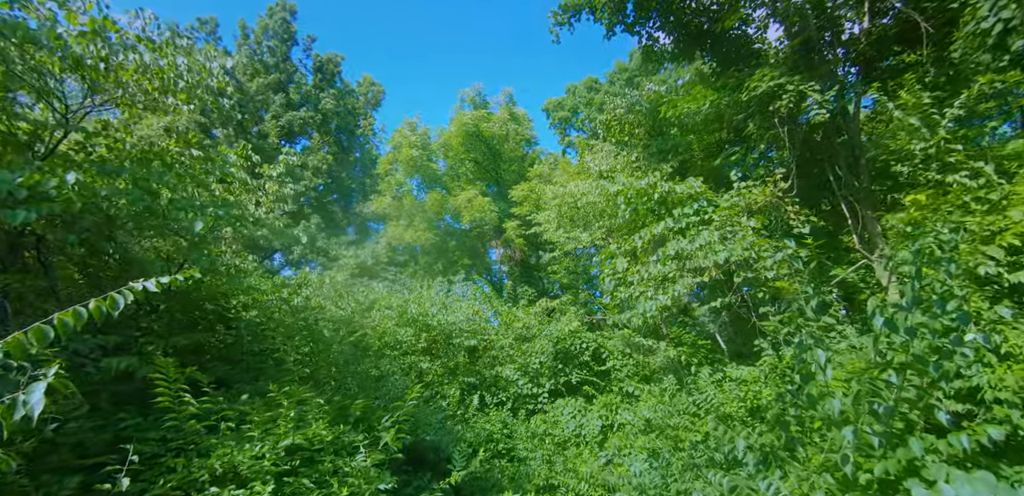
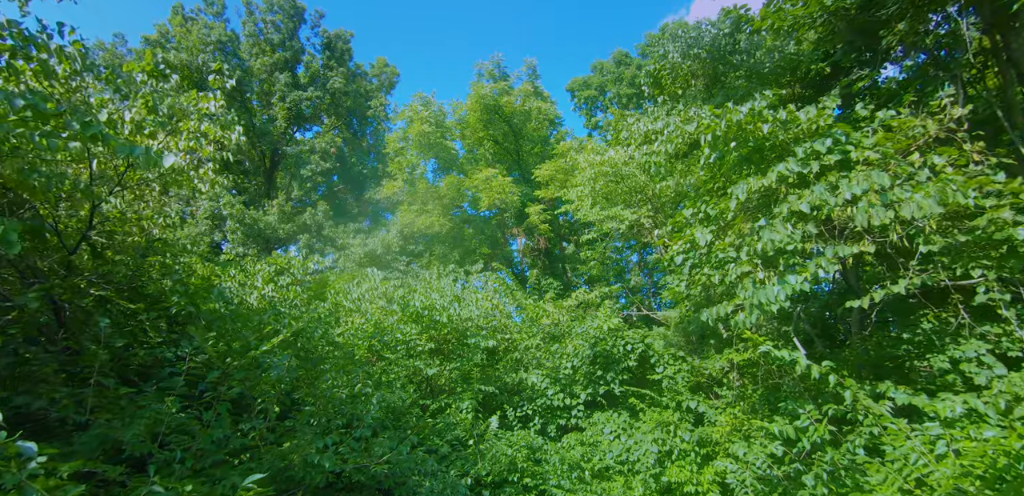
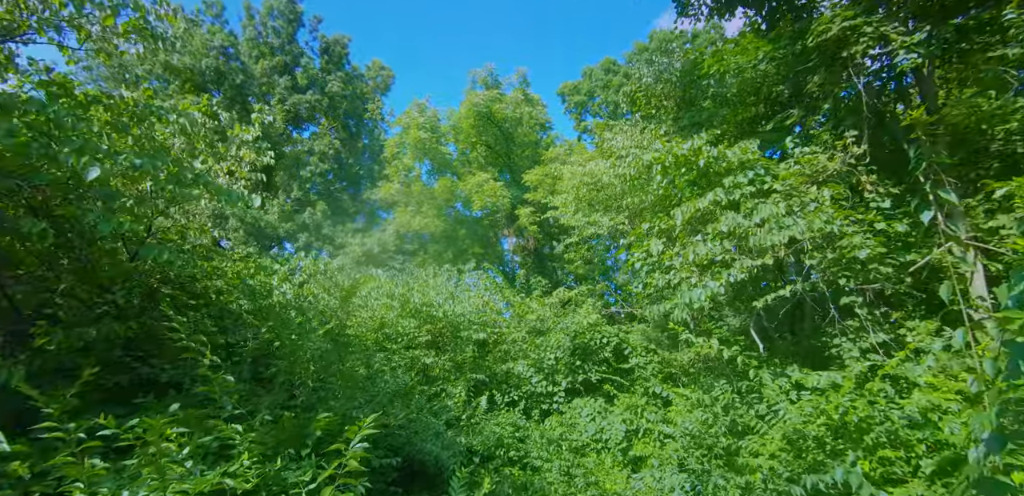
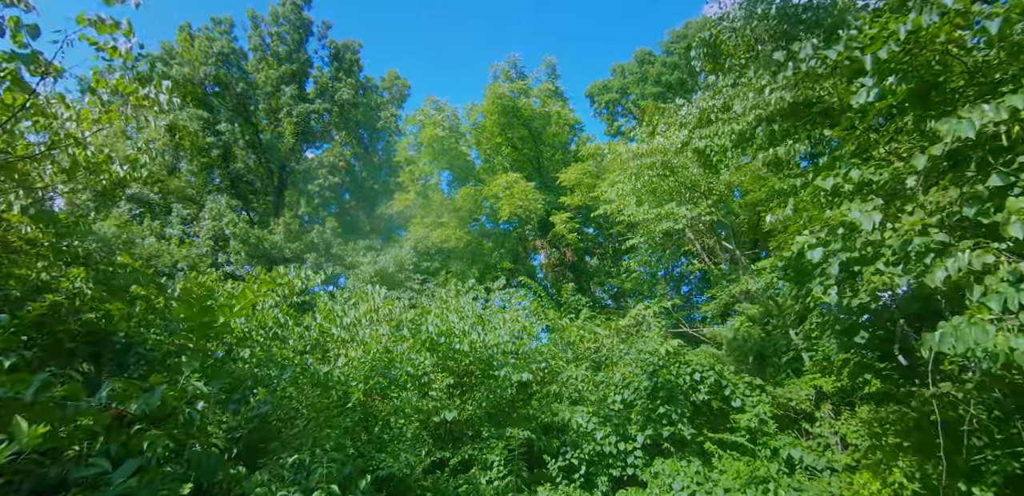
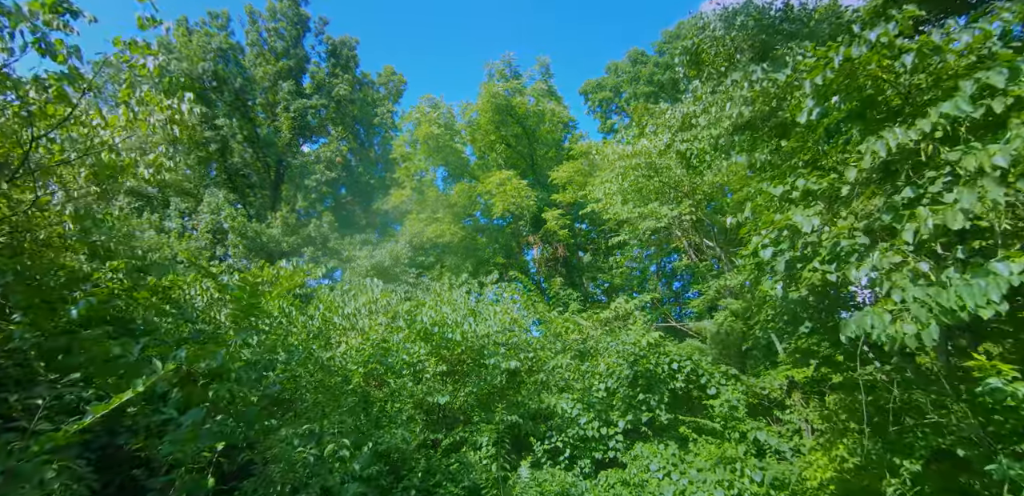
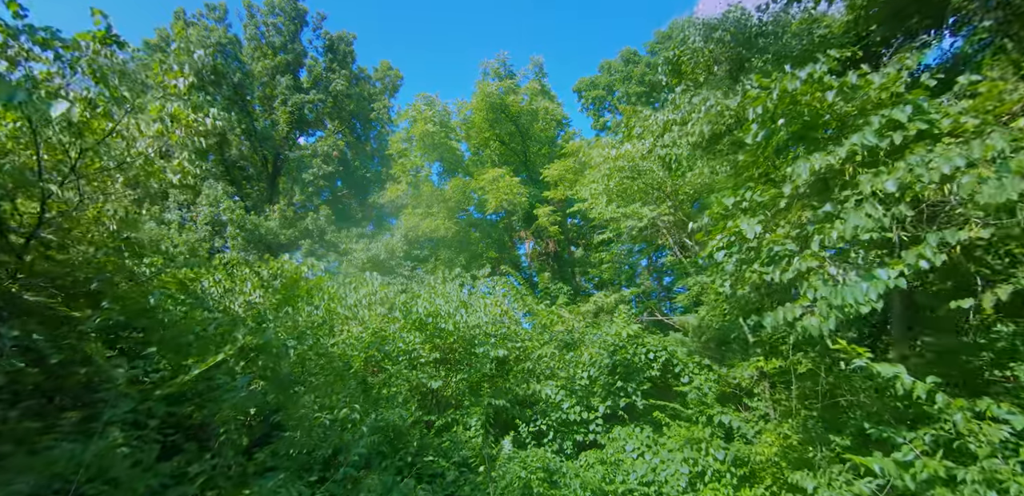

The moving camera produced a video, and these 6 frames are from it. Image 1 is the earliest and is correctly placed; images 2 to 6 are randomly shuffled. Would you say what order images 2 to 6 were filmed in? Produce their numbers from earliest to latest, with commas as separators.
3, 2, 6, 5, 4
